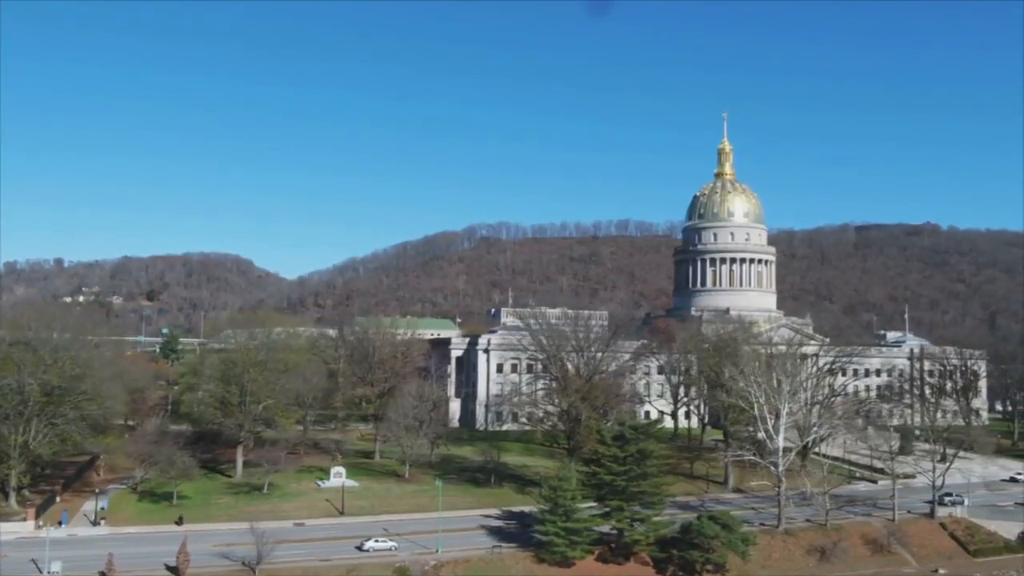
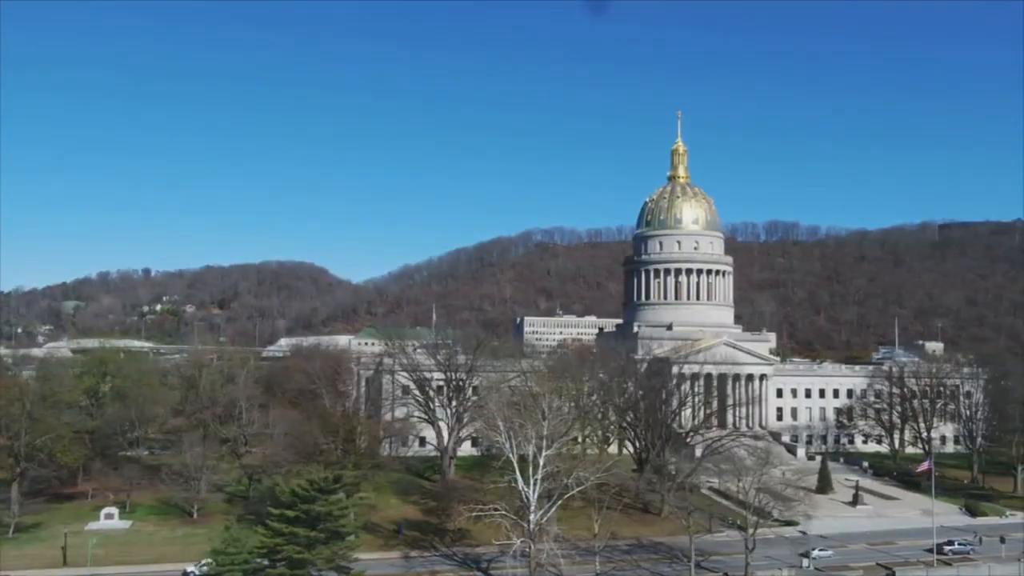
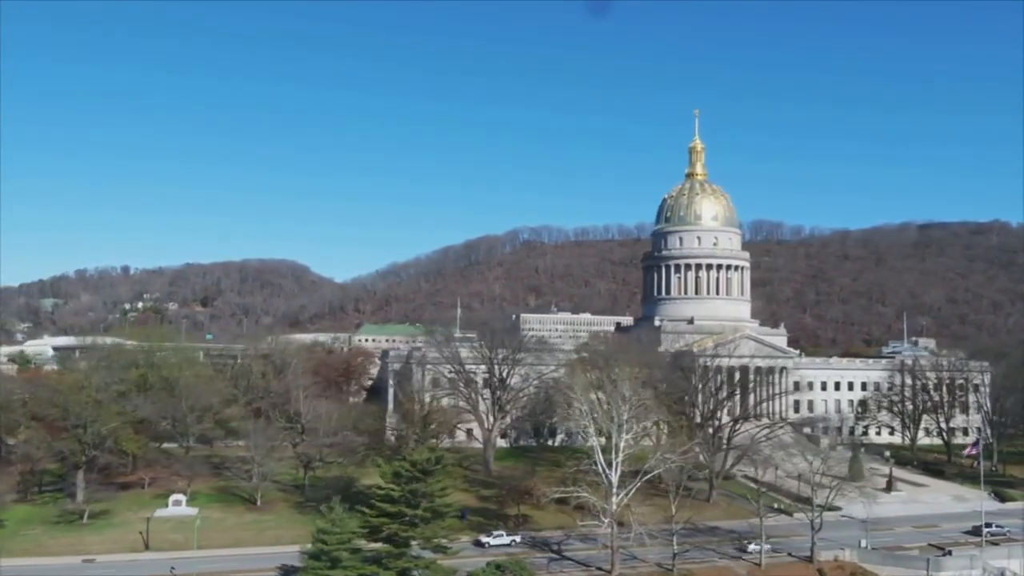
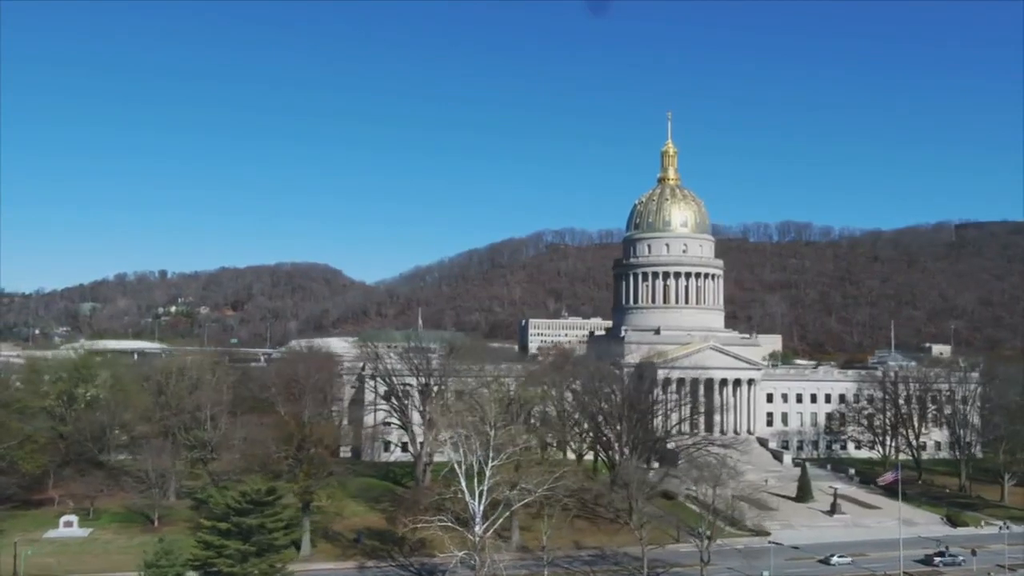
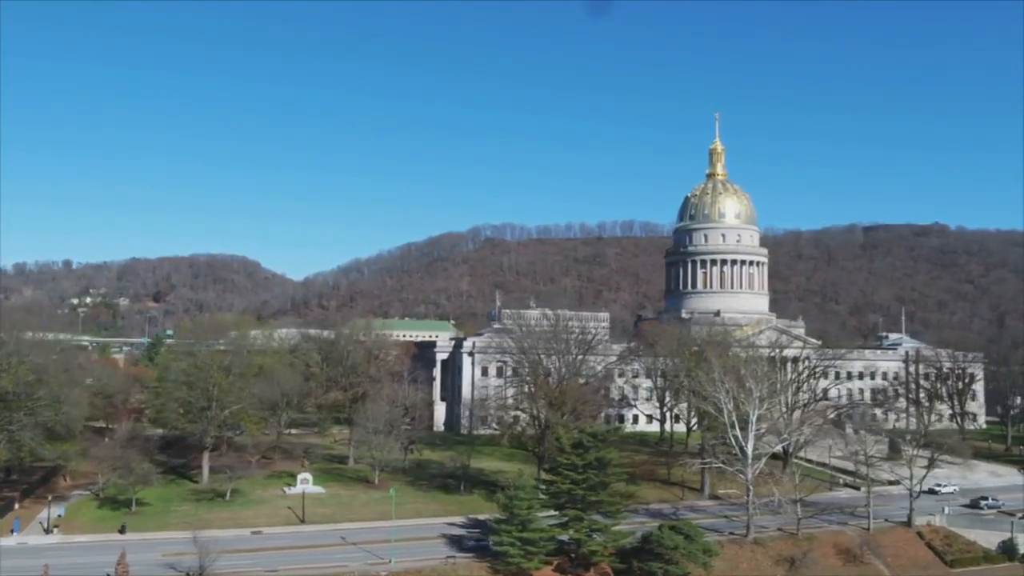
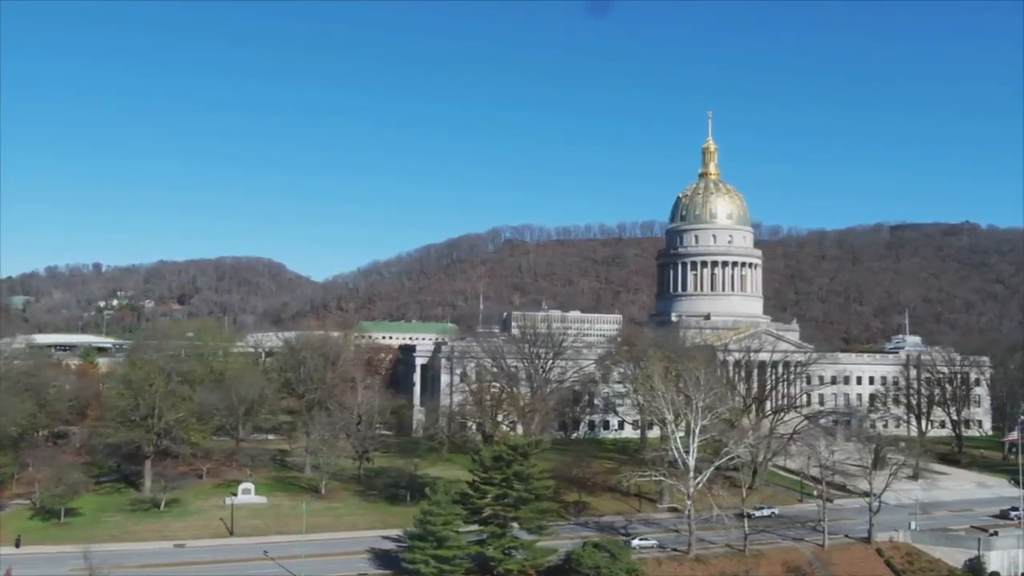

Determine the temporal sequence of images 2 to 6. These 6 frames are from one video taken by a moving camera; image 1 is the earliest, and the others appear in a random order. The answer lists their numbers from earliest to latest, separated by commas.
5, 6, 3, 2, 4
